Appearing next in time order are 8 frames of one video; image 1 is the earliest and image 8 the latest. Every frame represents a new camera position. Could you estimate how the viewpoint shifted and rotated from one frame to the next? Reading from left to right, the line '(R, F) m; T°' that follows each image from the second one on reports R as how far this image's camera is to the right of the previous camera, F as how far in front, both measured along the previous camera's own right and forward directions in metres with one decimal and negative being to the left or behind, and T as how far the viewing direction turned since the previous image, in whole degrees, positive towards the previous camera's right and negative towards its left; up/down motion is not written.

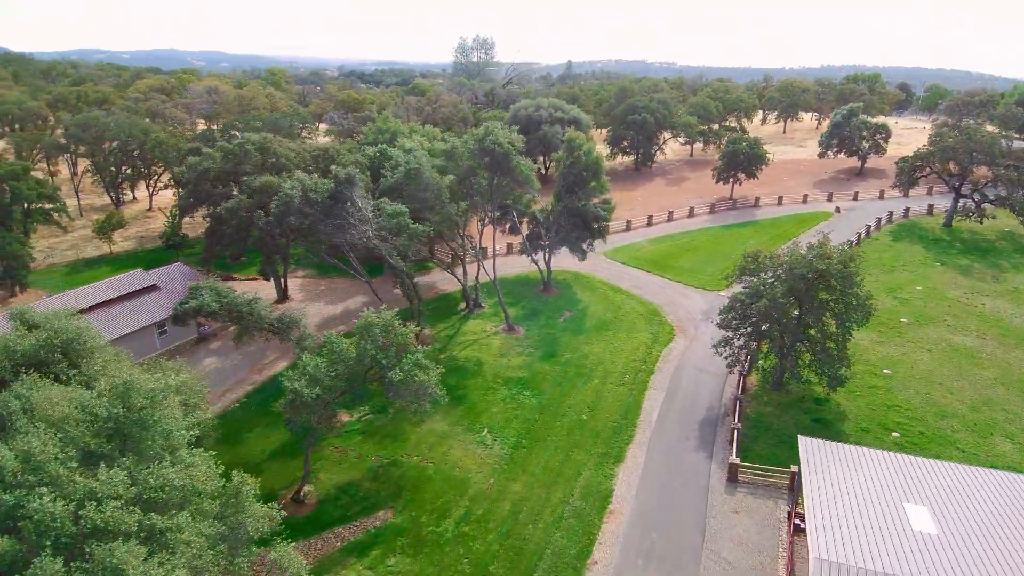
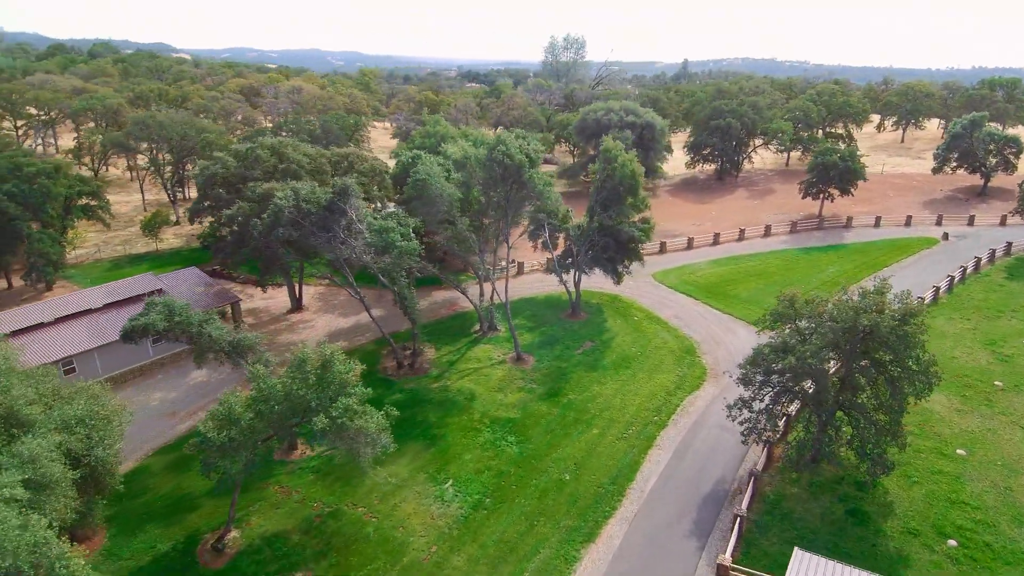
(+4.1, +3.5) m; -9°
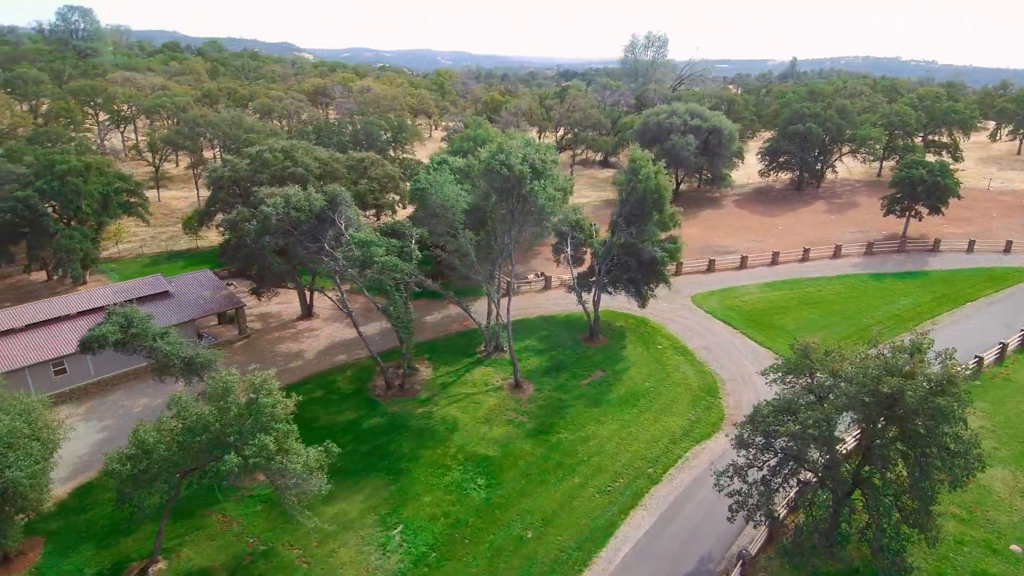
(+3.5, +2.6) m; -8°
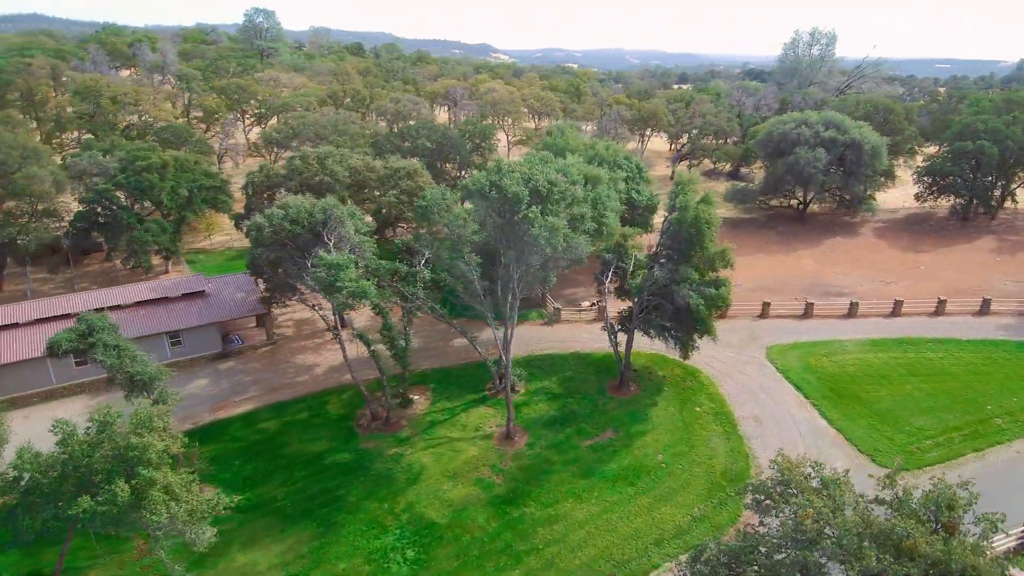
(+5.5, +4.1) m; -14°
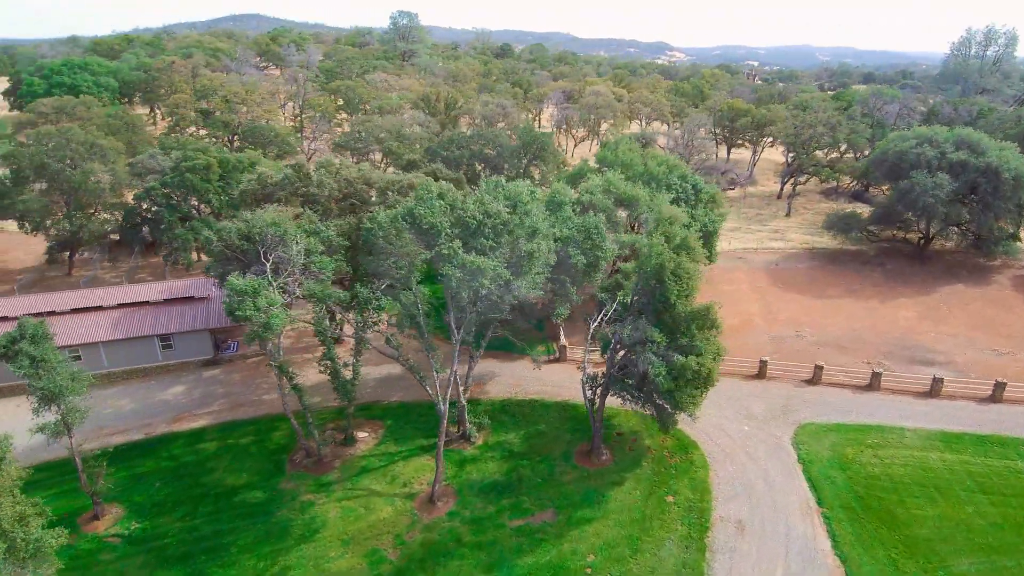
(+6.2, +4.0) m; -13°
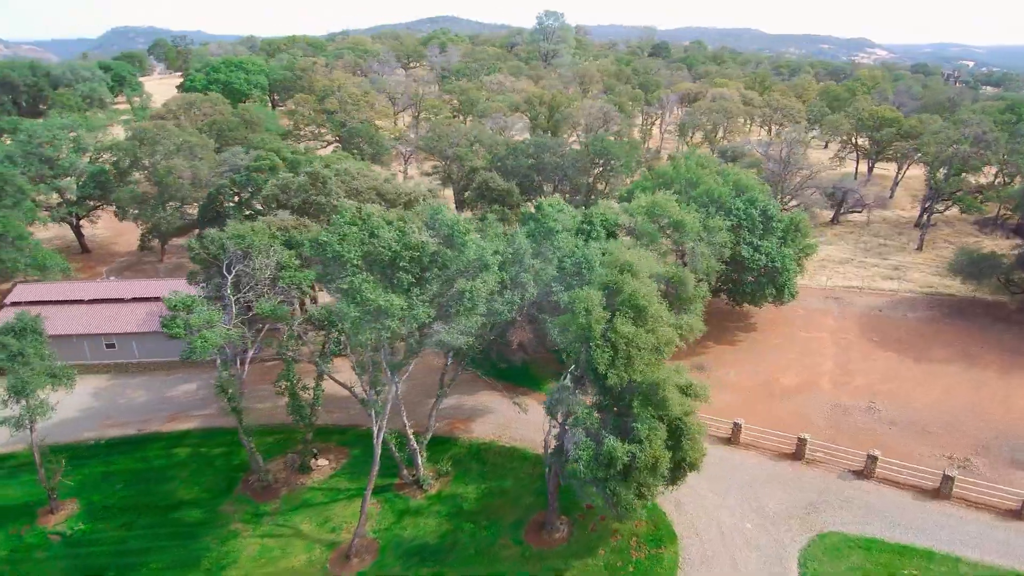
(+5.4, +3.4) m; -13°
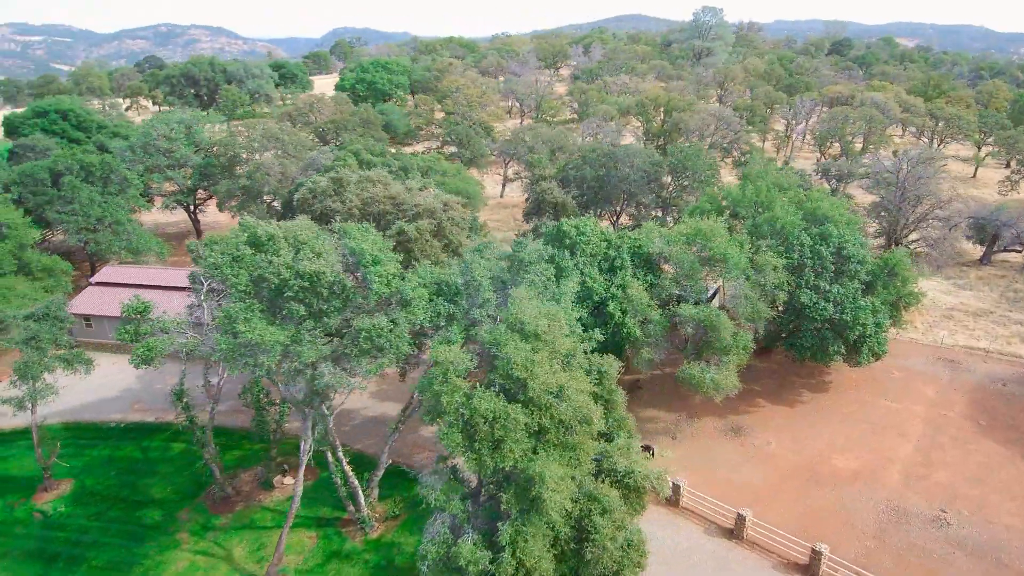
(+5.2, +3.1) m; -14°
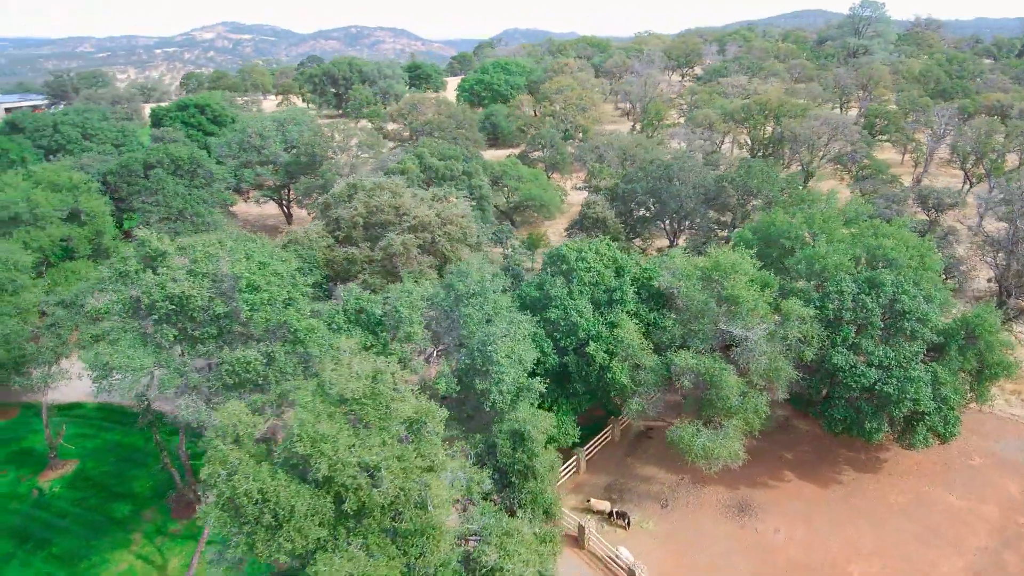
(+4.7, +2.7) m; -12°
